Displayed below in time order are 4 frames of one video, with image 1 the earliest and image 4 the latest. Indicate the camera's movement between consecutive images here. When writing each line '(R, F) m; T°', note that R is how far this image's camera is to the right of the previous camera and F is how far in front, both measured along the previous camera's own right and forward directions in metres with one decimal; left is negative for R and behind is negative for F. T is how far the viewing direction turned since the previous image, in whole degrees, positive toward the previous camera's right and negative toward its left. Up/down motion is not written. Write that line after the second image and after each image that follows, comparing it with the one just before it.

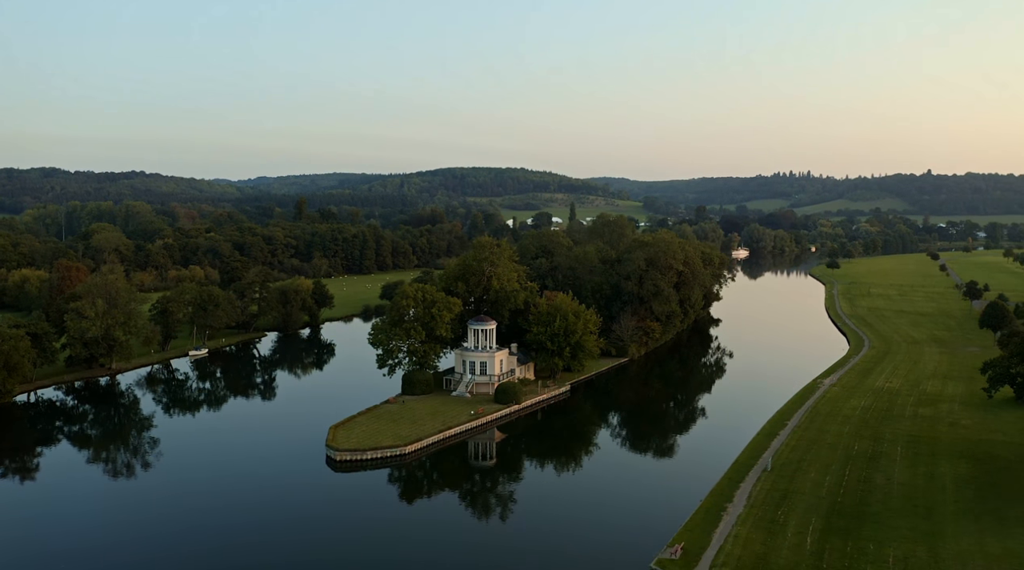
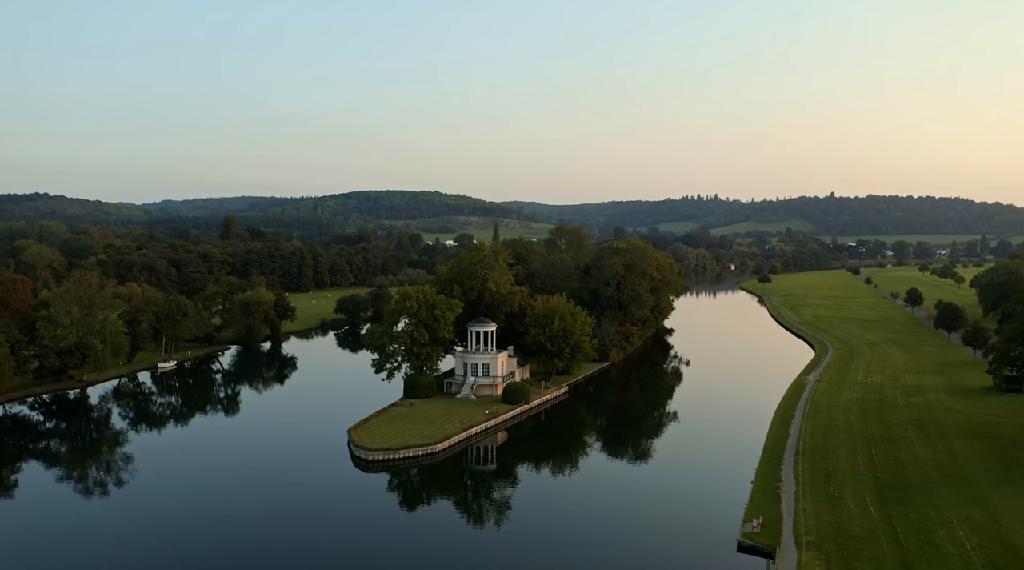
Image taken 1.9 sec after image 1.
(-6.2, -0.1) m; +6°
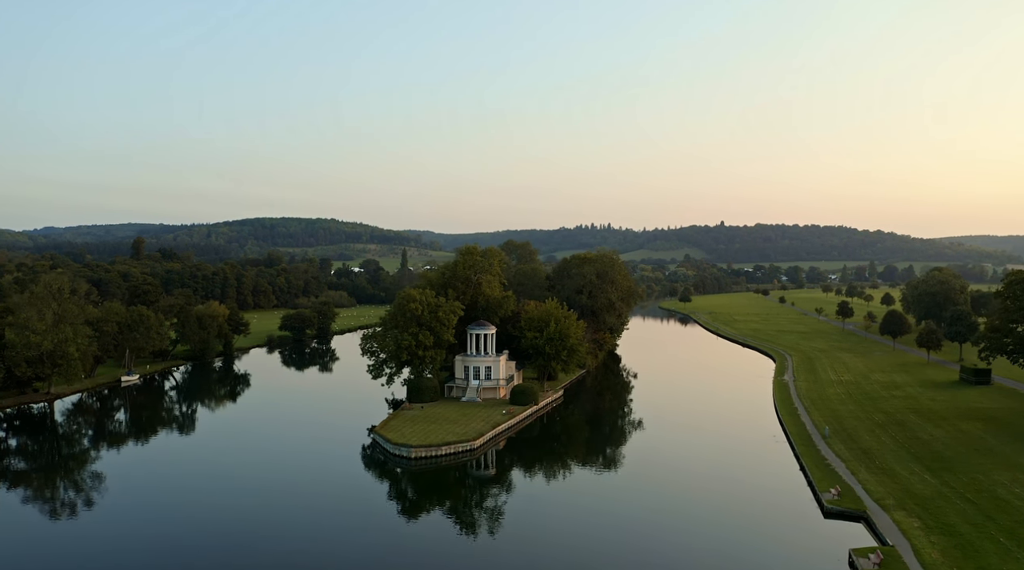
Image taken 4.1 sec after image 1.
(-7.4, -0.3) m; +7°
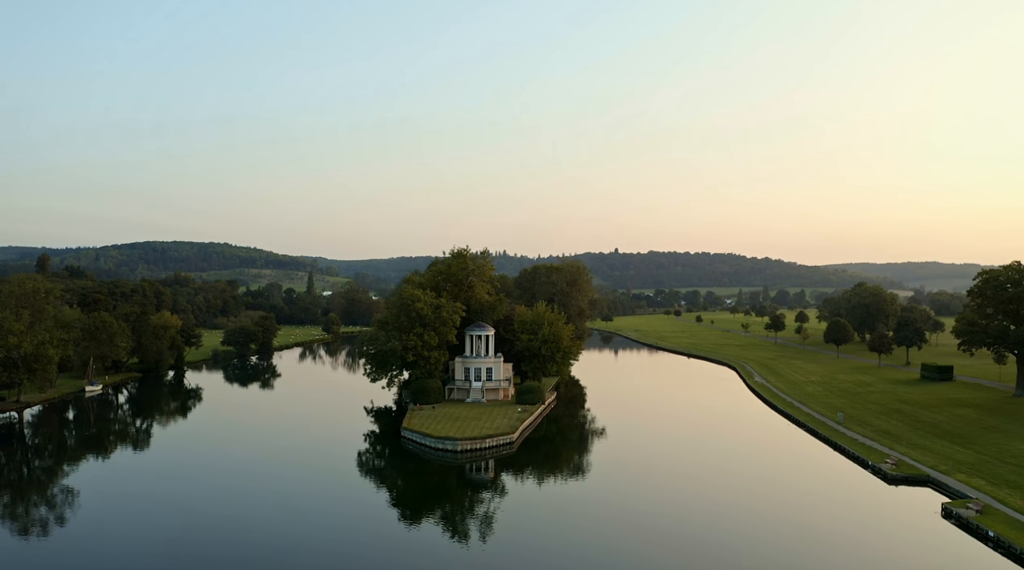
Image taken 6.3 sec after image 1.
(-7.4, -0.5) m; +7°
